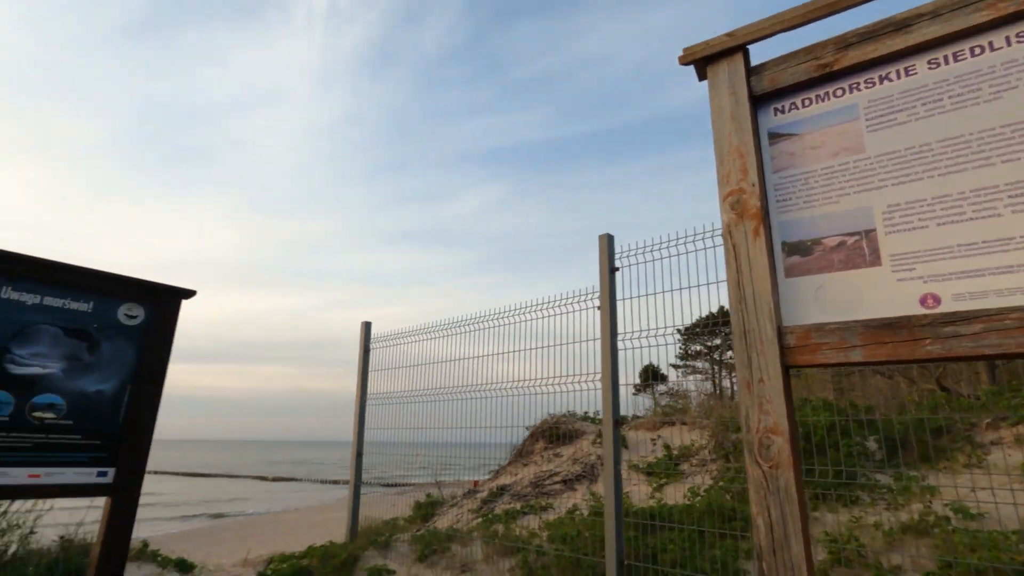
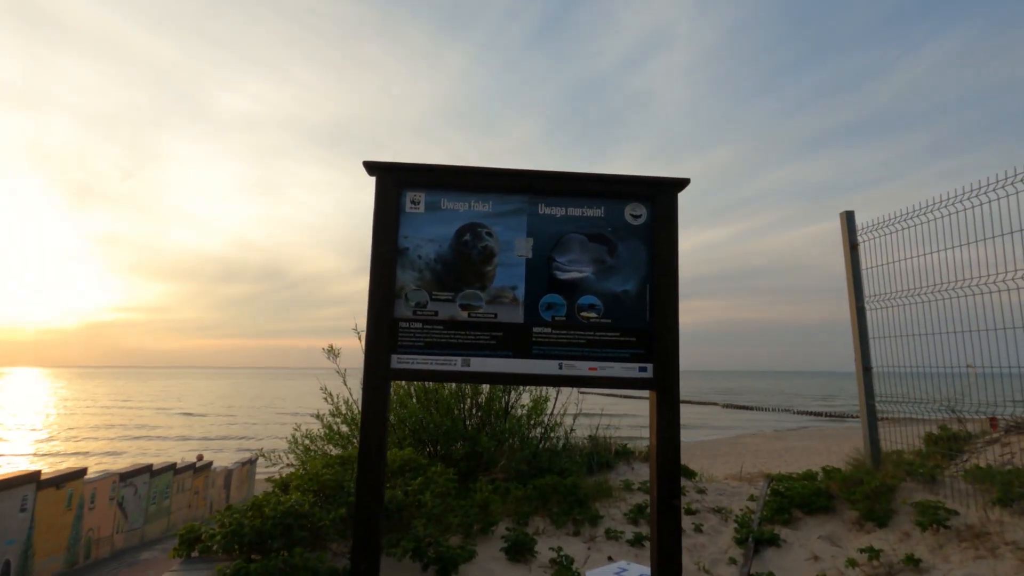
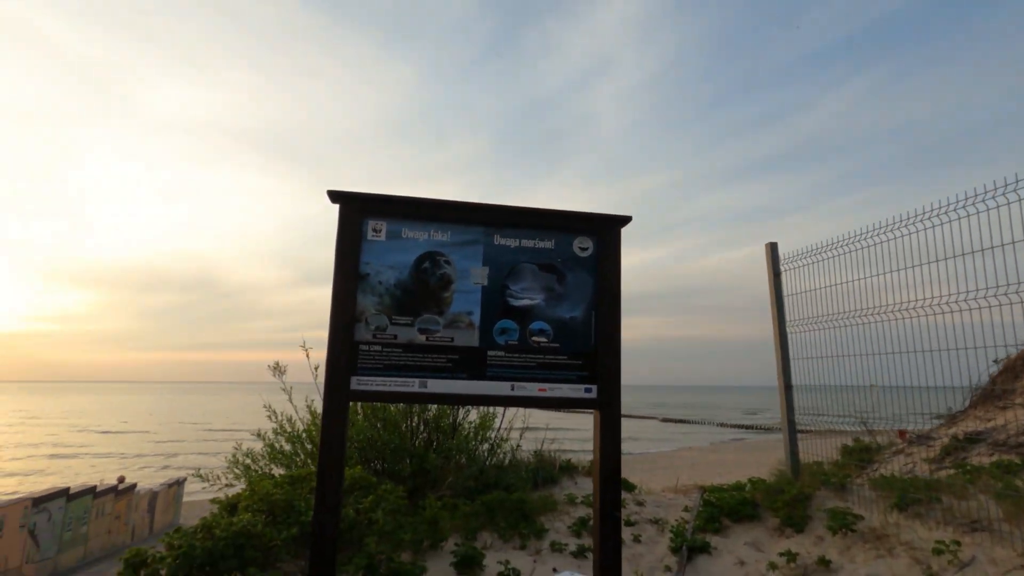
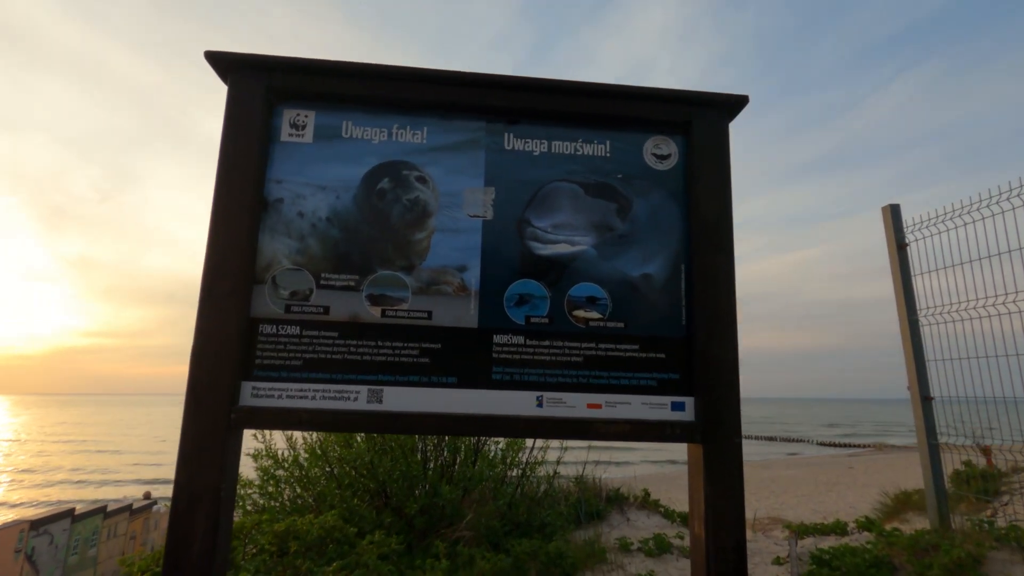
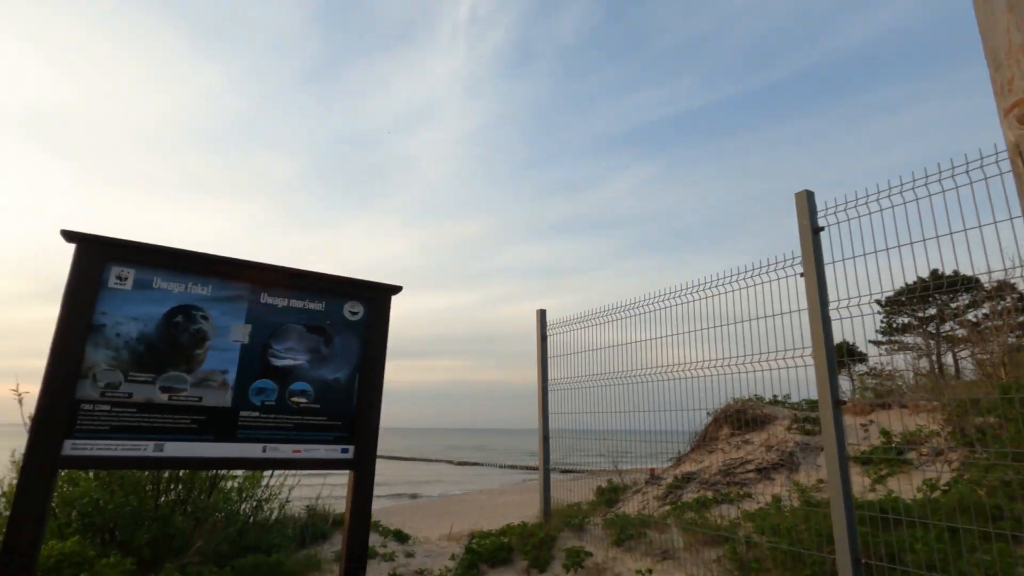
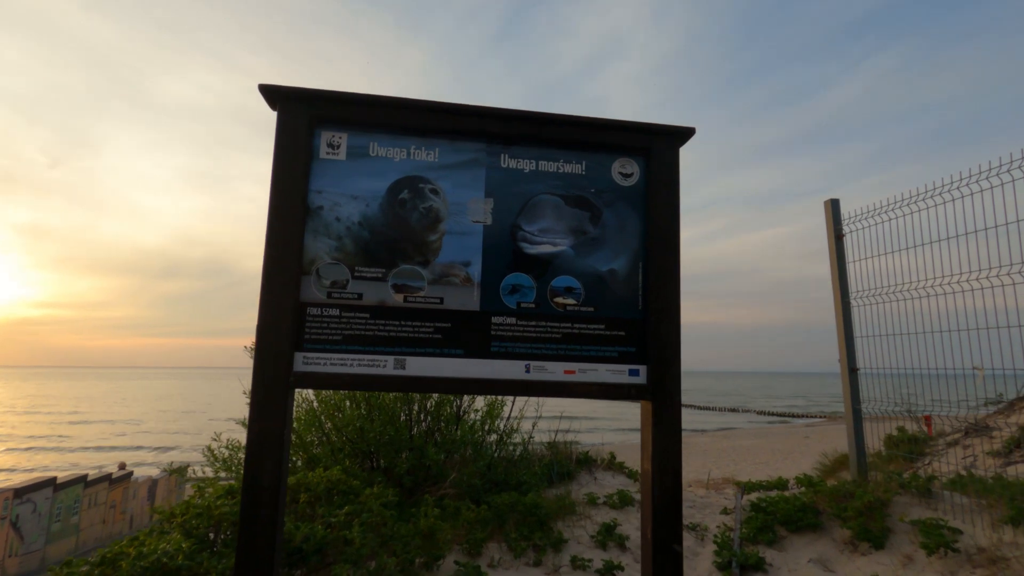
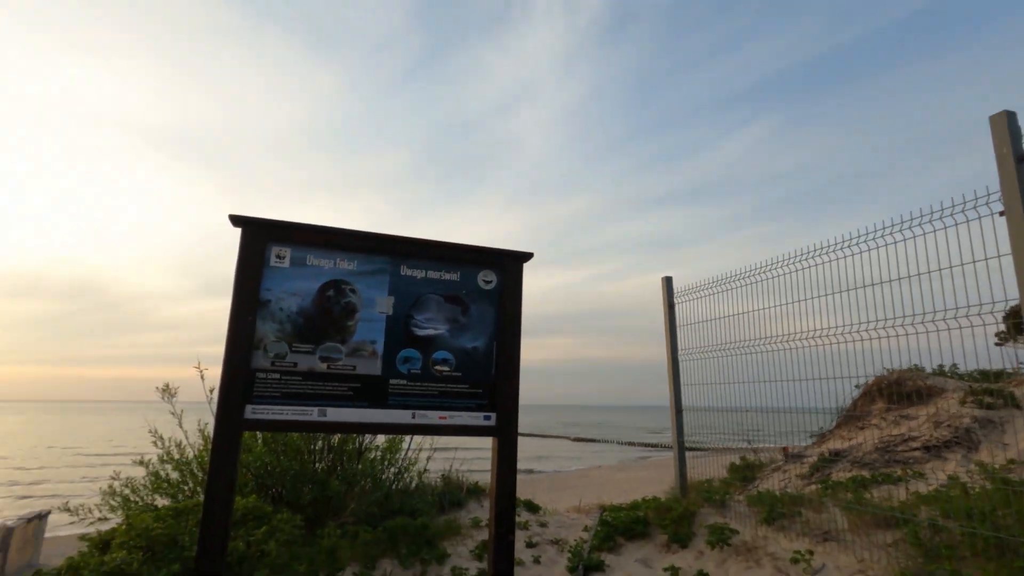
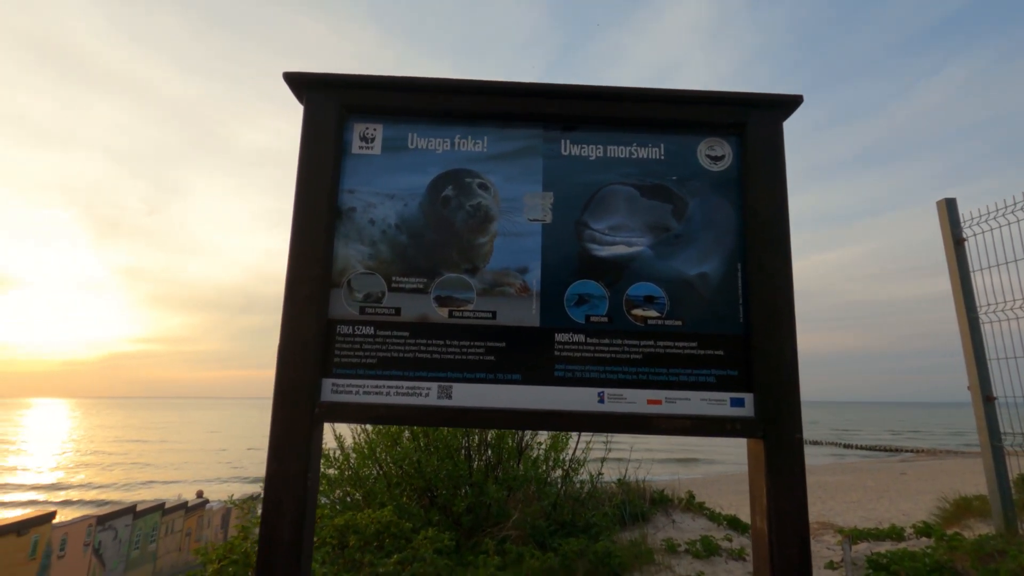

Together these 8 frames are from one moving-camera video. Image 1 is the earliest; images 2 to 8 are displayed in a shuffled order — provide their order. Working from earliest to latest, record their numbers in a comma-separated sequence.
5, 7, 3, 2, 6, 4, 8
